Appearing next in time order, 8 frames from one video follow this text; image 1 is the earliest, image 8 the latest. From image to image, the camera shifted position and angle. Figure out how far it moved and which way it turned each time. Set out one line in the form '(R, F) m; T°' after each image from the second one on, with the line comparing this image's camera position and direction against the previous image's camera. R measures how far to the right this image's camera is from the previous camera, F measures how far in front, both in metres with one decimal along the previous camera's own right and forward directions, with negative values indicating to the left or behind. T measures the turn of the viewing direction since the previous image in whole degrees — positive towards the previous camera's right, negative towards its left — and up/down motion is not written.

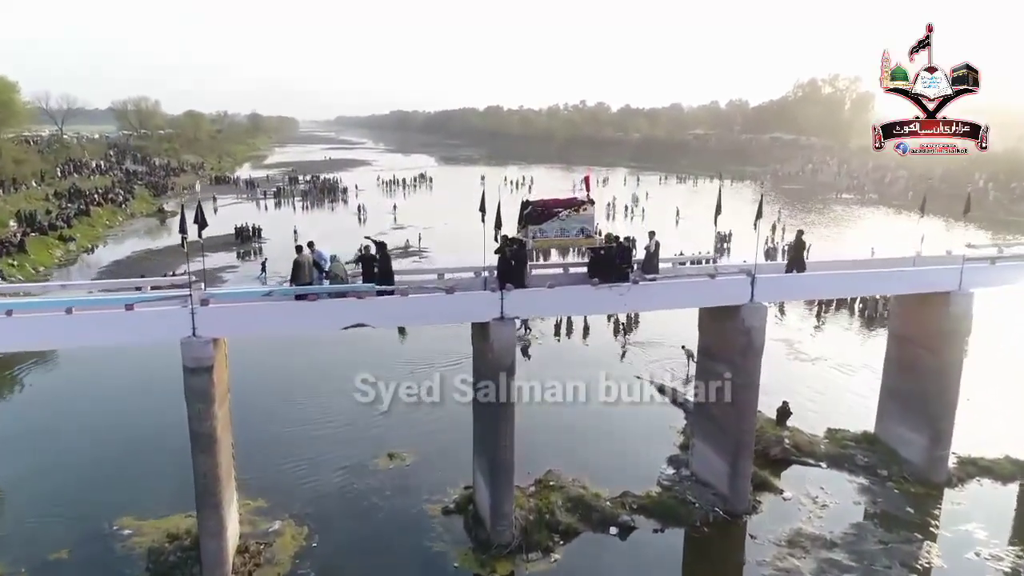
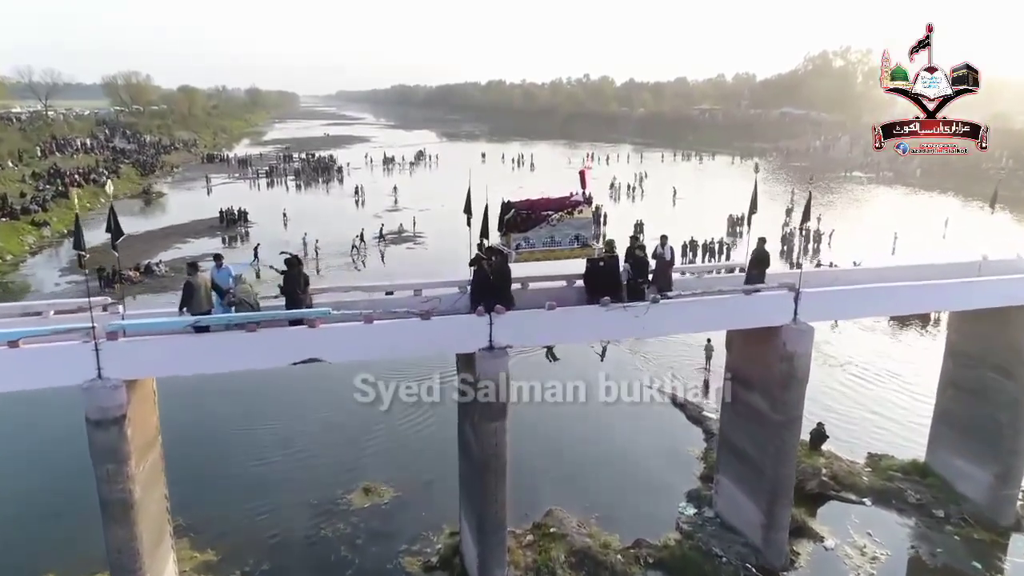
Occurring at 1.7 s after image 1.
(+0.1, +2.2) m; 0°
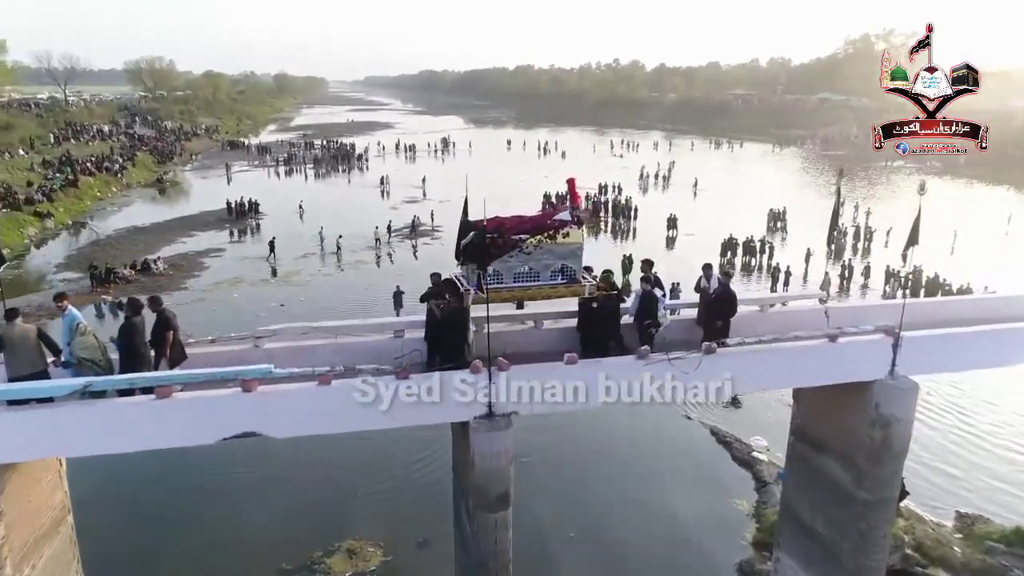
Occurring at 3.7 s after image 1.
(+0.2, +2.3) m; -2°
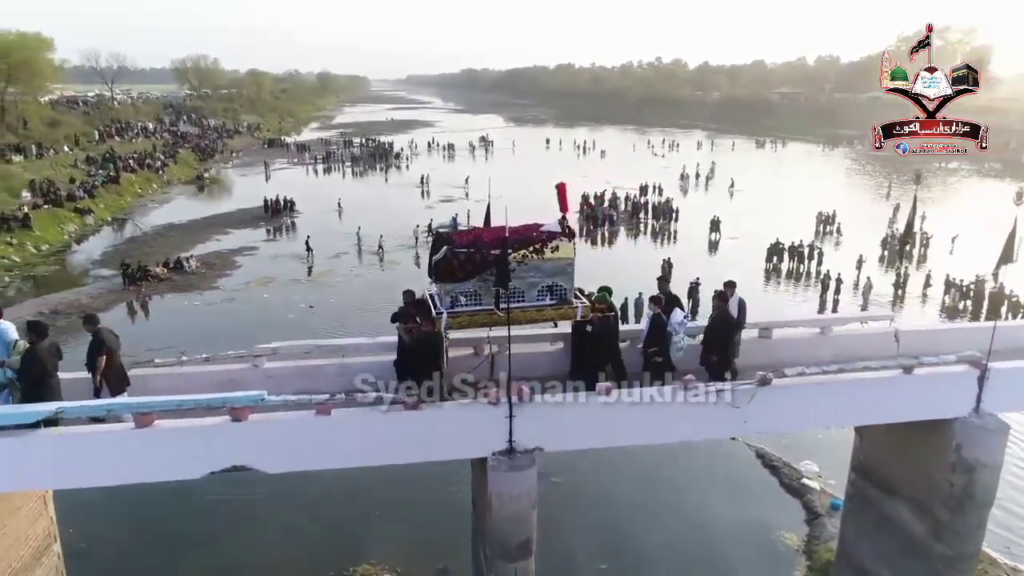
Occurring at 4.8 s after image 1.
(+0.1, +0.8) m; -3°
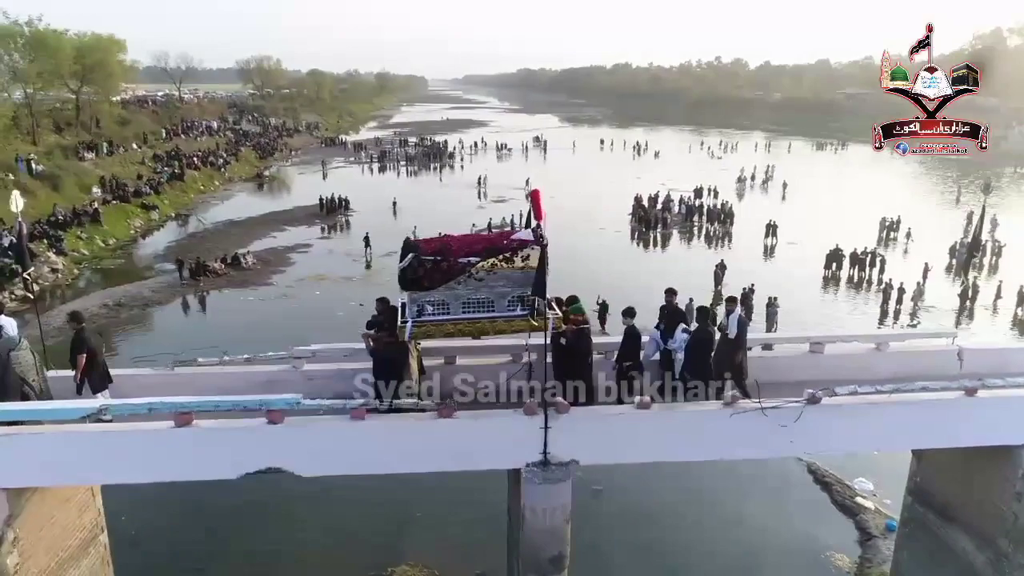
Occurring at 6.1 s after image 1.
(+0.1, +0.1) m; -4°
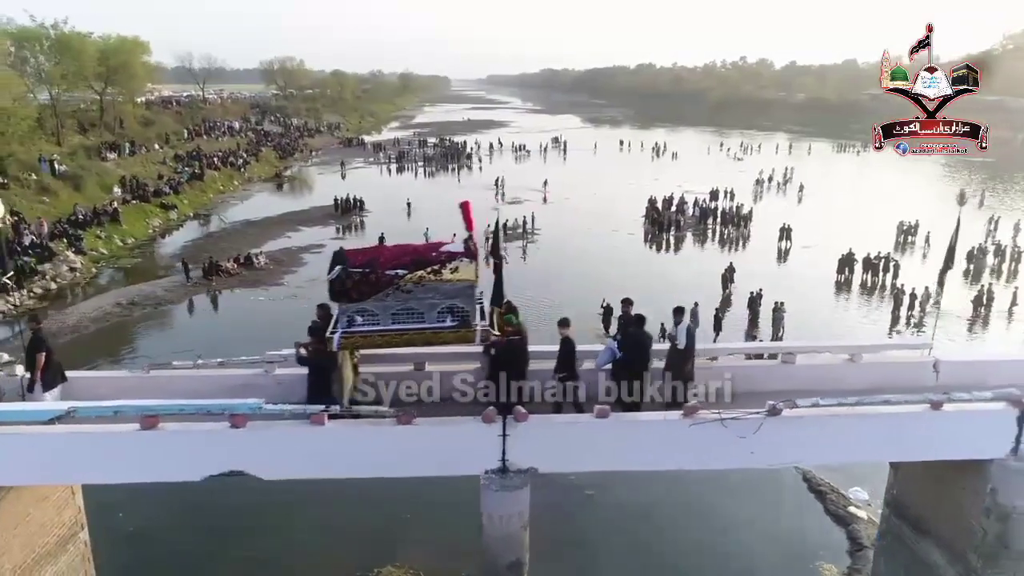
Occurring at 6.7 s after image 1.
(+0.5, -0.1) m; -2°
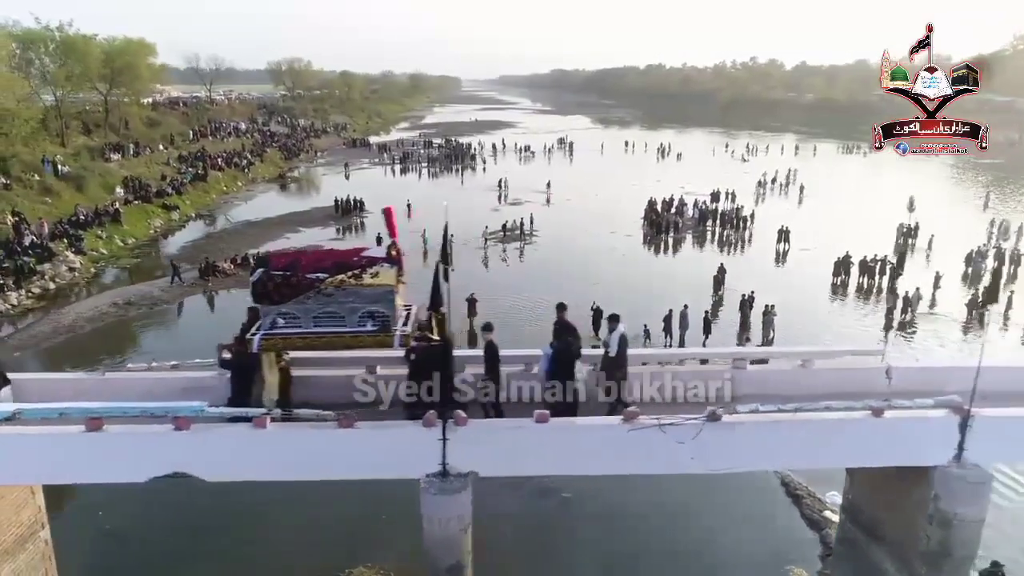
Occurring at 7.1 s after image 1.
(+0.6, -0.1) m; -1°
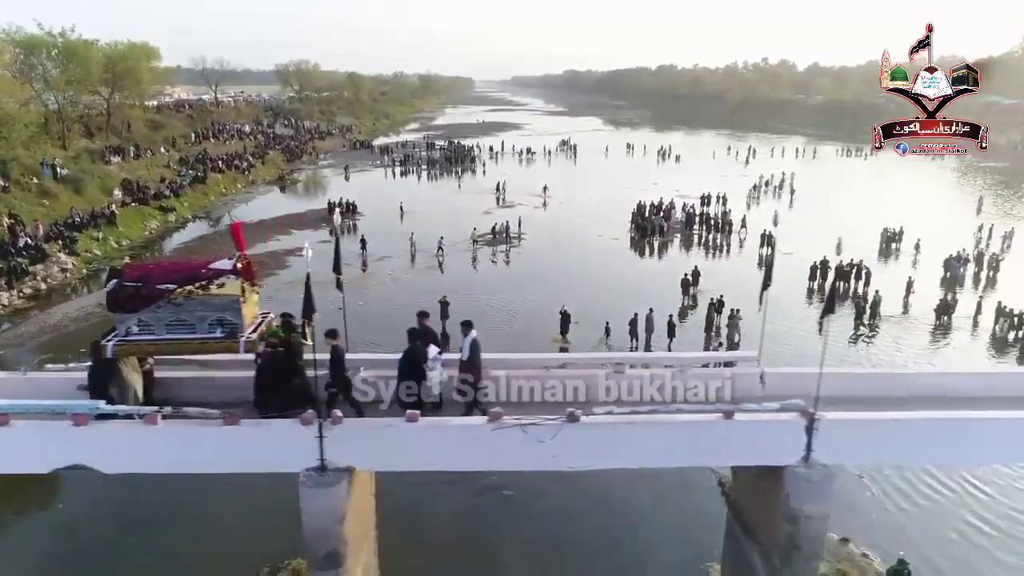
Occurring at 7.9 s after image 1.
(+1.3, -0.5) m; -1°
